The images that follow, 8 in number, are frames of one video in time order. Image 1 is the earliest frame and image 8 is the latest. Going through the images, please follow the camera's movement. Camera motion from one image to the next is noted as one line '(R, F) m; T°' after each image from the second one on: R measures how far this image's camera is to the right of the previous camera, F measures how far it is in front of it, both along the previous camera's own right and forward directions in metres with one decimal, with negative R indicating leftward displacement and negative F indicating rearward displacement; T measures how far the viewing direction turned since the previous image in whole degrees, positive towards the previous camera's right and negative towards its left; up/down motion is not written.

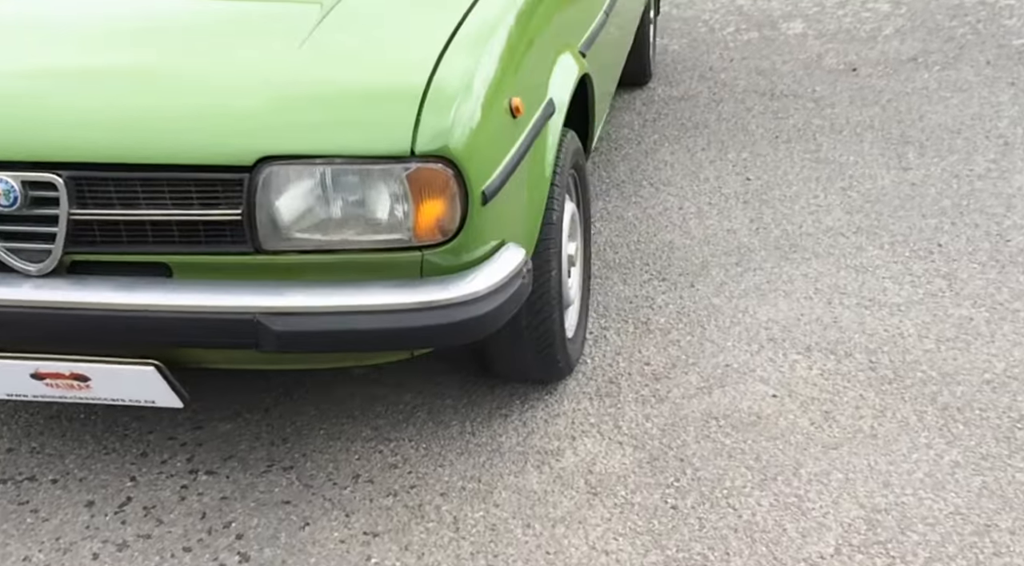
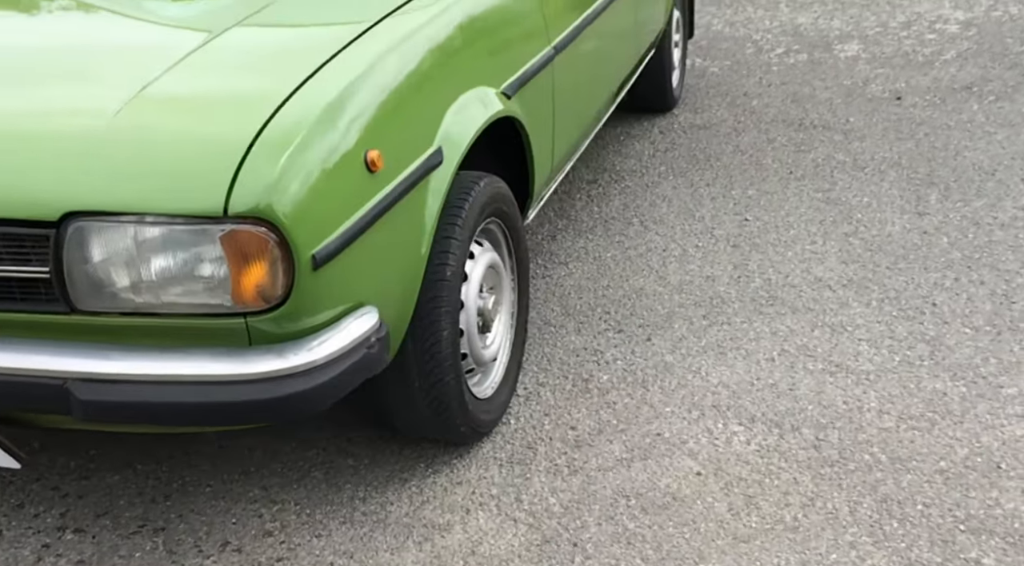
(+0.5, +0.3) m; -5°
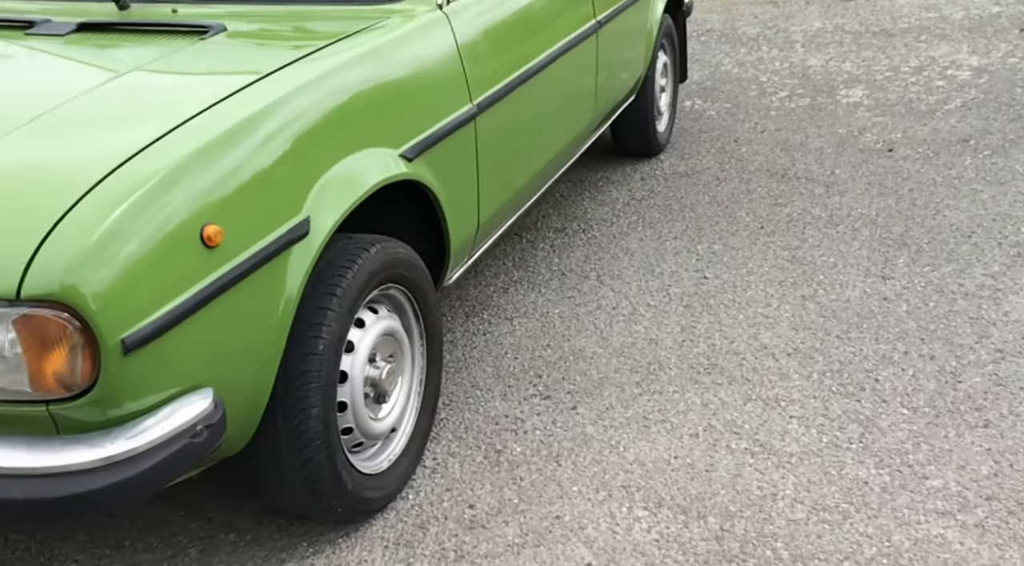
(+0.4, +0.1) m; -2°
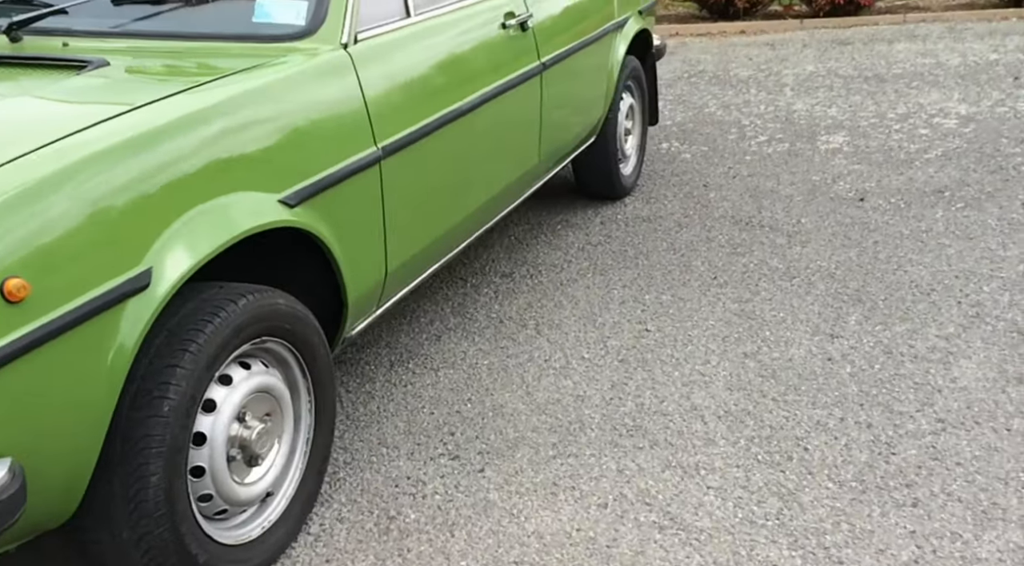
(+0.3, +0.2) m; -1°
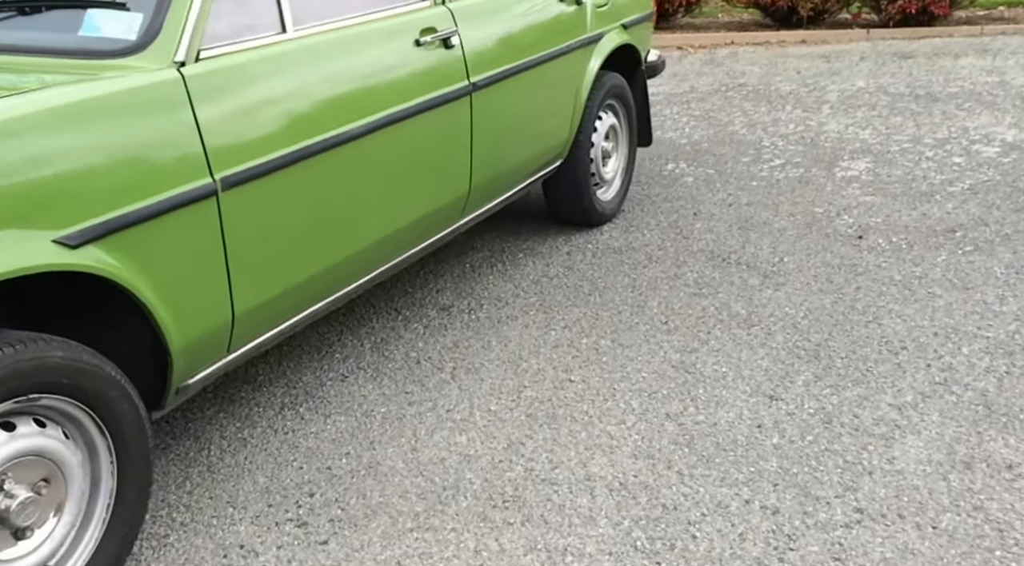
(+0.6, +0.4) m; -4°
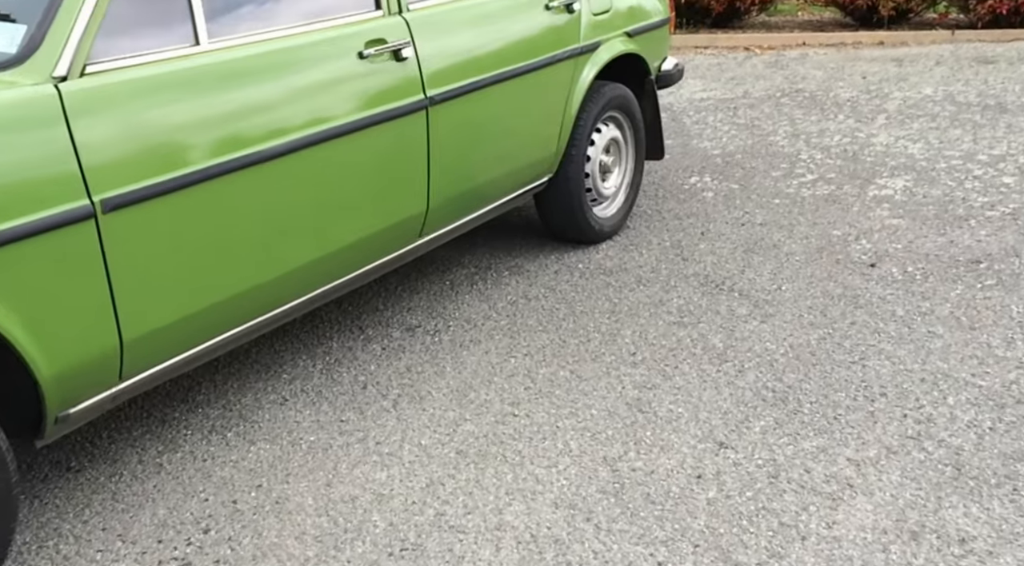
(+0.5, +0.2) m; -5°
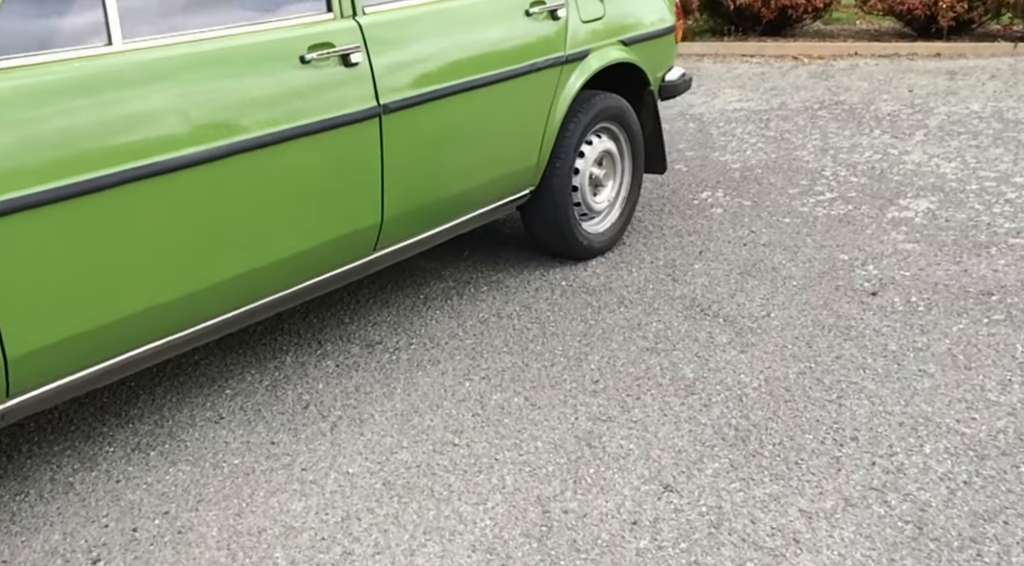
(+0.4, +0.2) m; -4°
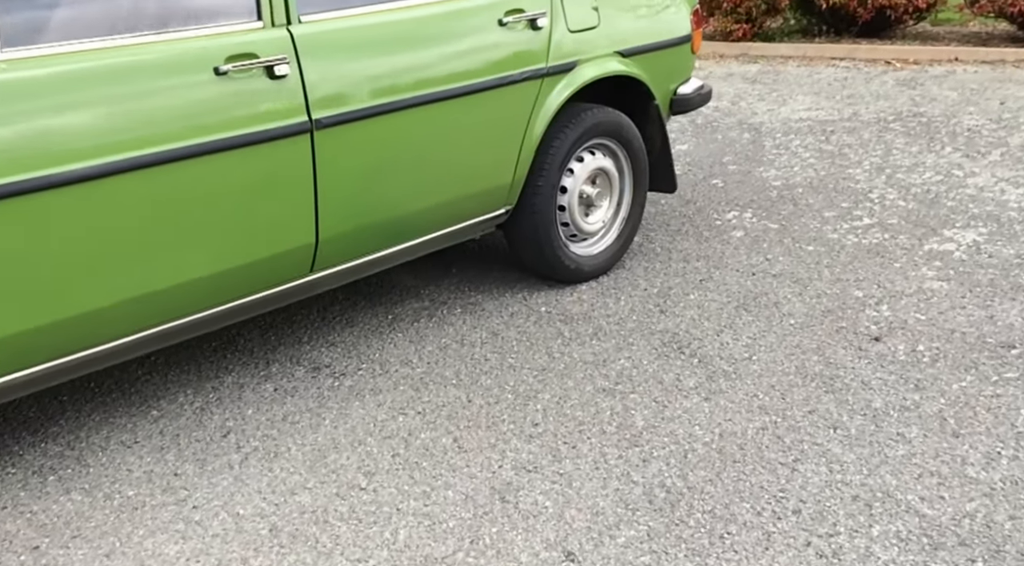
(+0.6, +0.3) m; -6°
